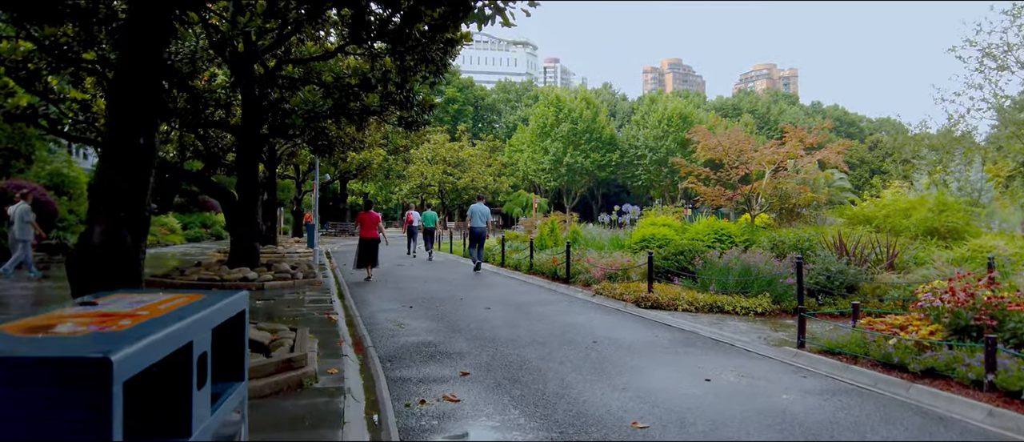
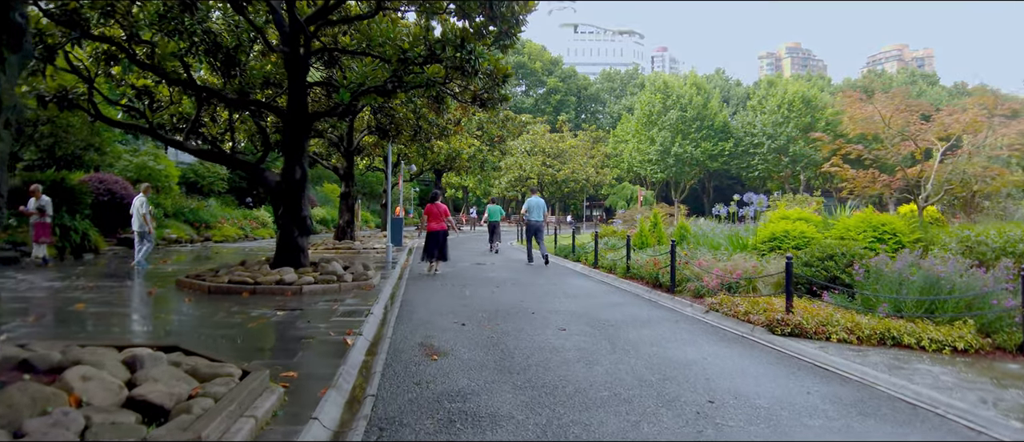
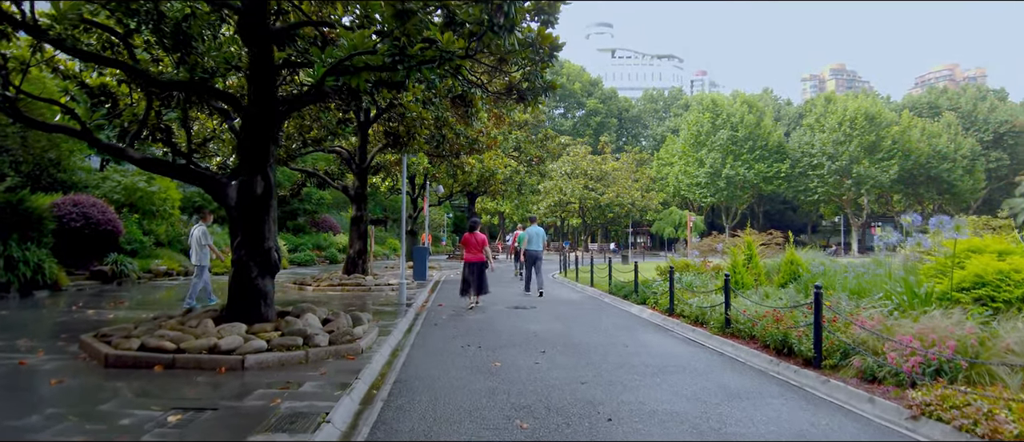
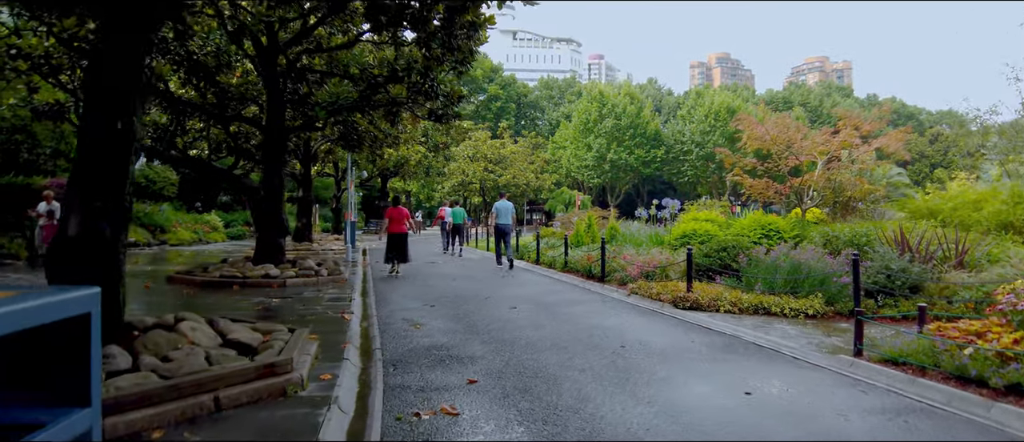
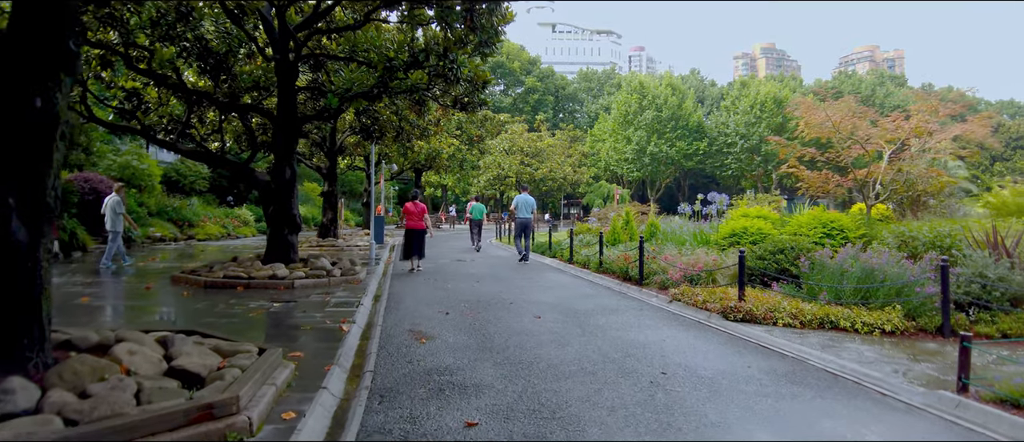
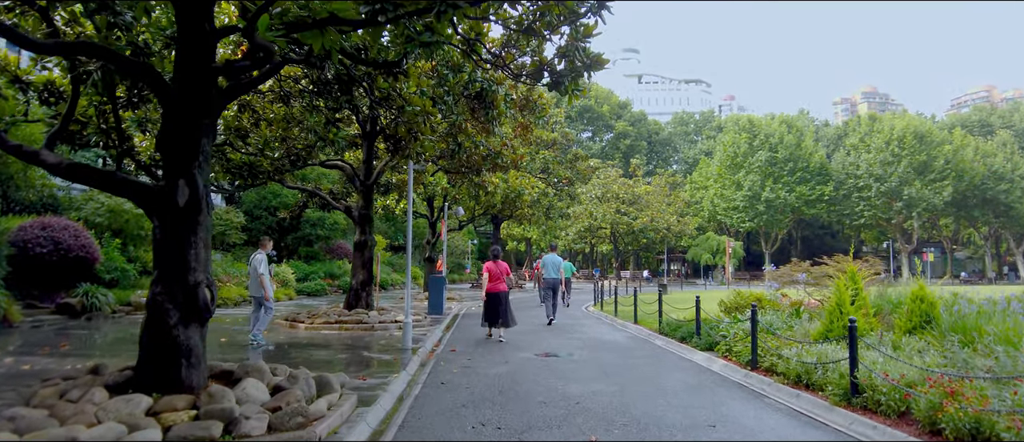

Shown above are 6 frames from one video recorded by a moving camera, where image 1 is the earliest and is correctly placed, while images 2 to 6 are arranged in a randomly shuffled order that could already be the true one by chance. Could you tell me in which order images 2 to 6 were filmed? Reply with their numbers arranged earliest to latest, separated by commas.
4, 5, 2, 3, 6
